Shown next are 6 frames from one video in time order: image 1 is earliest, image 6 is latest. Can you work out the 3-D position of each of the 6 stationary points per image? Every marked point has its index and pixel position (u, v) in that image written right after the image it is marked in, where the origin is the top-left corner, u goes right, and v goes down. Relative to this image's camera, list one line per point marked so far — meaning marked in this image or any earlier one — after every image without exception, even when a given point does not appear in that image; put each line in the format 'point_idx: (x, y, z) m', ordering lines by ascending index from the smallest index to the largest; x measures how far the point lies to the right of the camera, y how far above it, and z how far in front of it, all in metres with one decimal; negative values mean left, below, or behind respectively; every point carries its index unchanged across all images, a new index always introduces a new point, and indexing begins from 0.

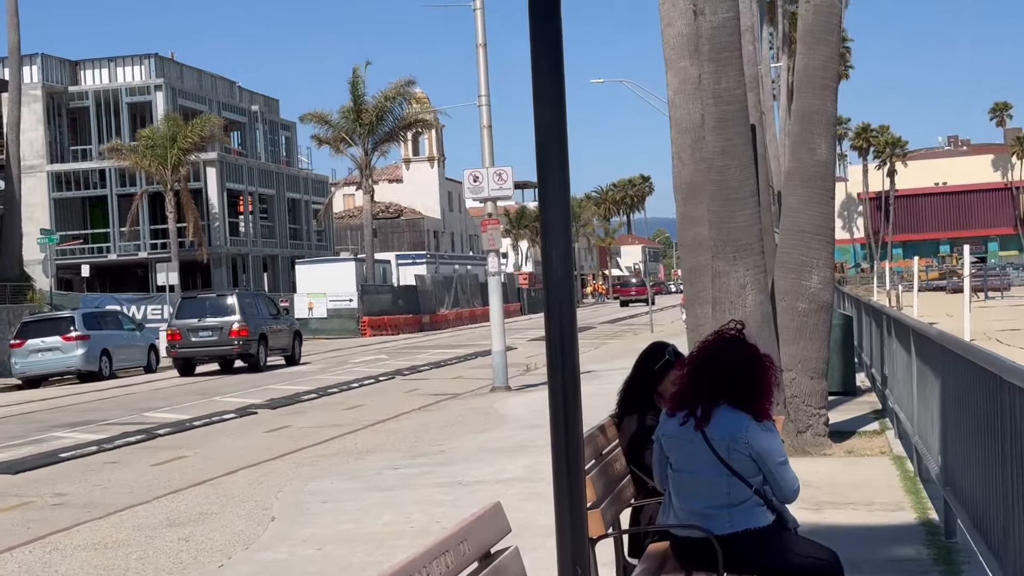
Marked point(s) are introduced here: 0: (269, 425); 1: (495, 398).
0: (-2.9, -1.6, +17.7) m
1: (-0.2, -1.4, +19.4) m
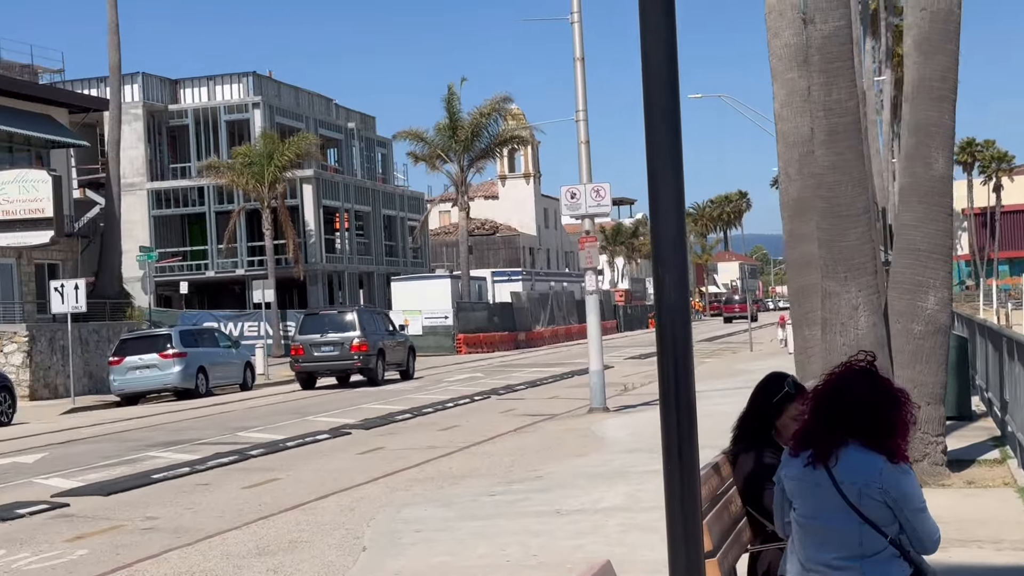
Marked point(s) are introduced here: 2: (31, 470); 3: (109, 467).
0: (-1.7, -1.8, +17.4) m
1: (+1.0, -1.7, +19.0) m
2: (-5.3, -2.0, +16.4) m
3: (-4.4, -2.0, +16.3) m
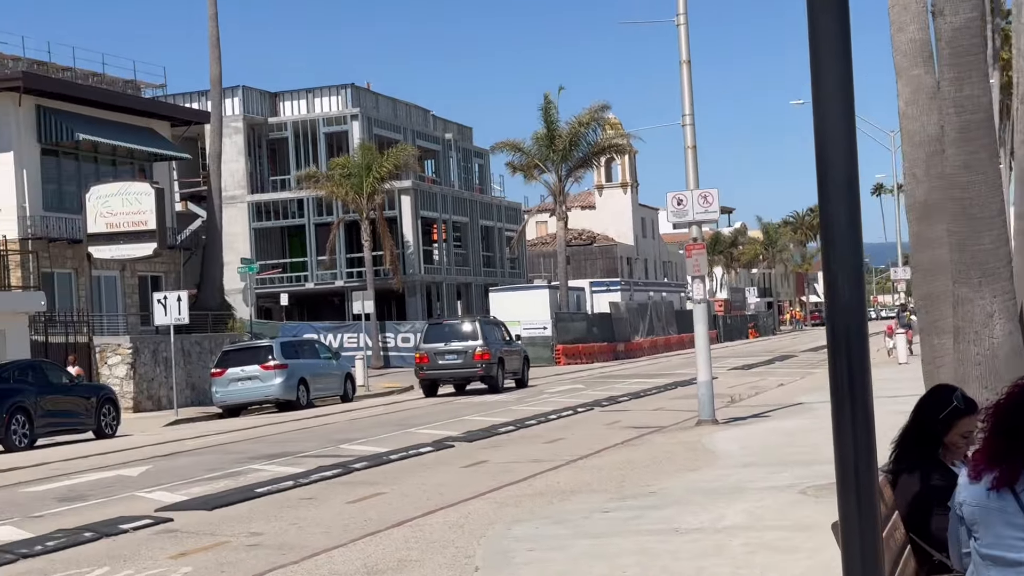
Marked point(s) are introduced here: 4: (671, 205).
0: (-0.5, -2.0, +17.1) m
1: (+2.4, -1.8, +18.4) m
2: (-4.1, -2.1, +16.3) m
3: (-3.2, -2.1, +16.1) m
4: (+2.1, +1.1, +19.9) m
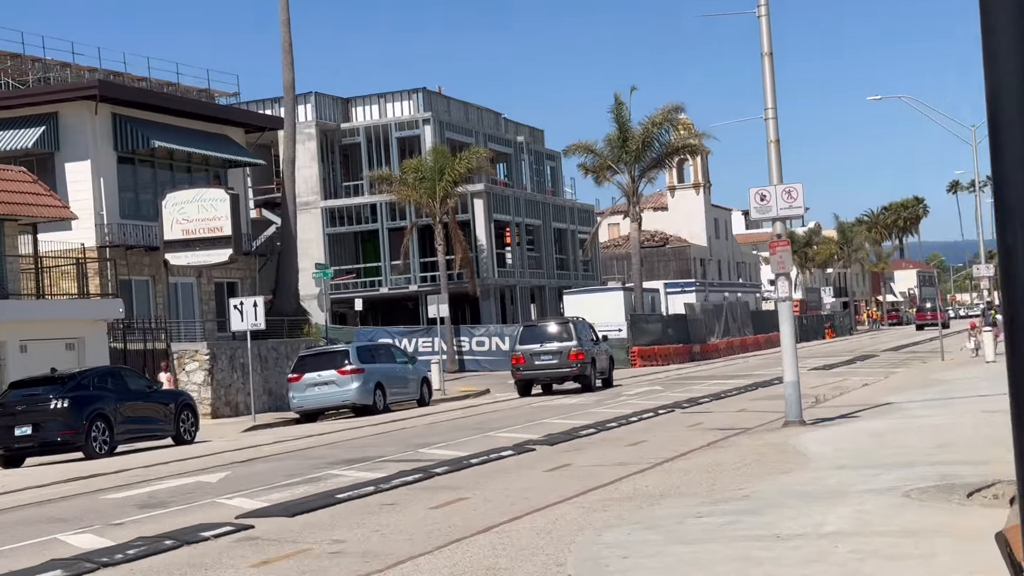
0: (+0.4, -2.0, +16.7) m
1: (+3.4, -1.8, +18.0) m
2: (-3.2, -2.2, +16.2) m
3: (-2.3, -2.1, +15.9) m
4: (+3.2, +1.1, +19.4) m
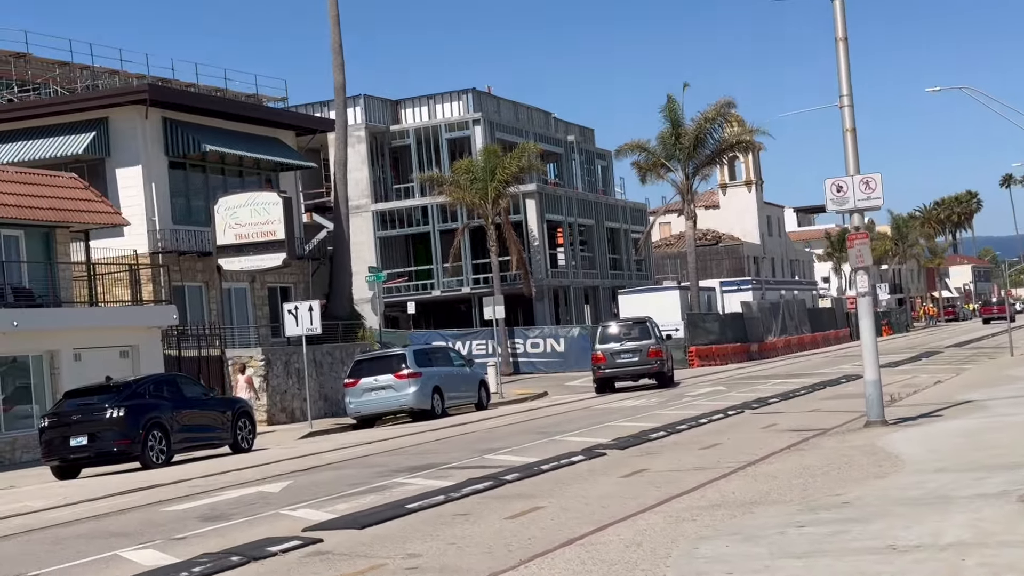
0: (+1.2, -1.9, +16.0) m
1: (+4.2, -1.7, +17.2) m
2: (-2.5, -2.2, +15.6) m
3: (-1.6, -2.1, +15.3) m
4: (+4.0, +1.2, +18.6) m
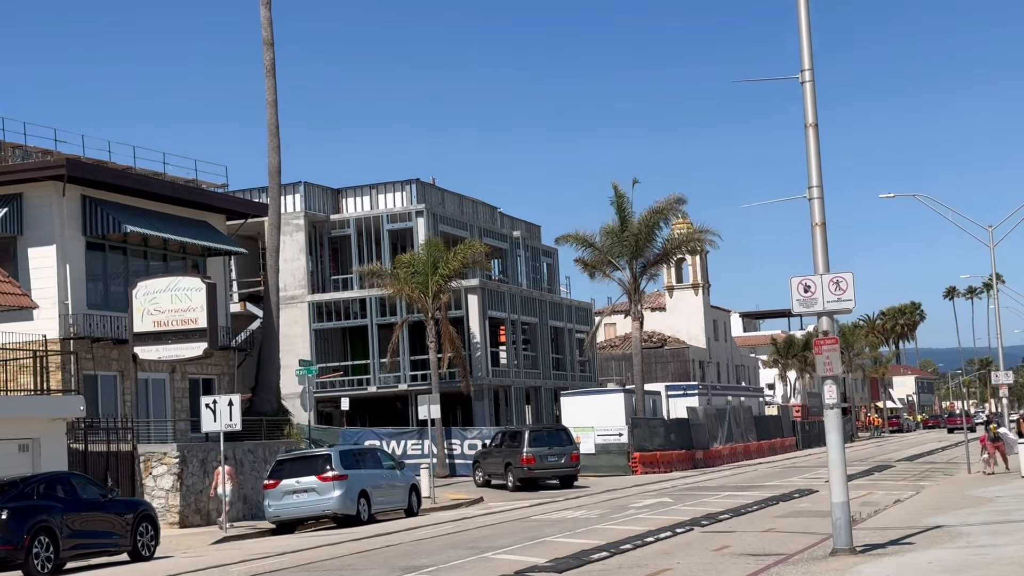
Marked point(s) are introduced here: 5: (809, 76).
0: (+0.5, -2.9, +14.0) m
1: (+3.4, -2.8, +15.3) m
2: (-3.2, -3.1, +13.4) m
3: (-2.3, -3.0, +13.2) m
4: (+3.2, 0.0, +16.9) m
5: (+3.4, +2.4, +17.1) m
